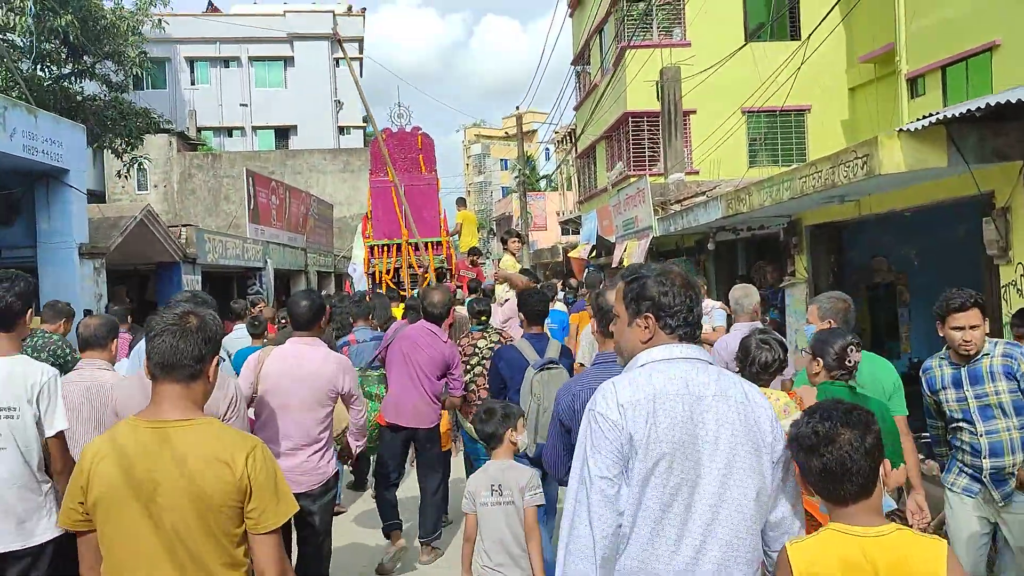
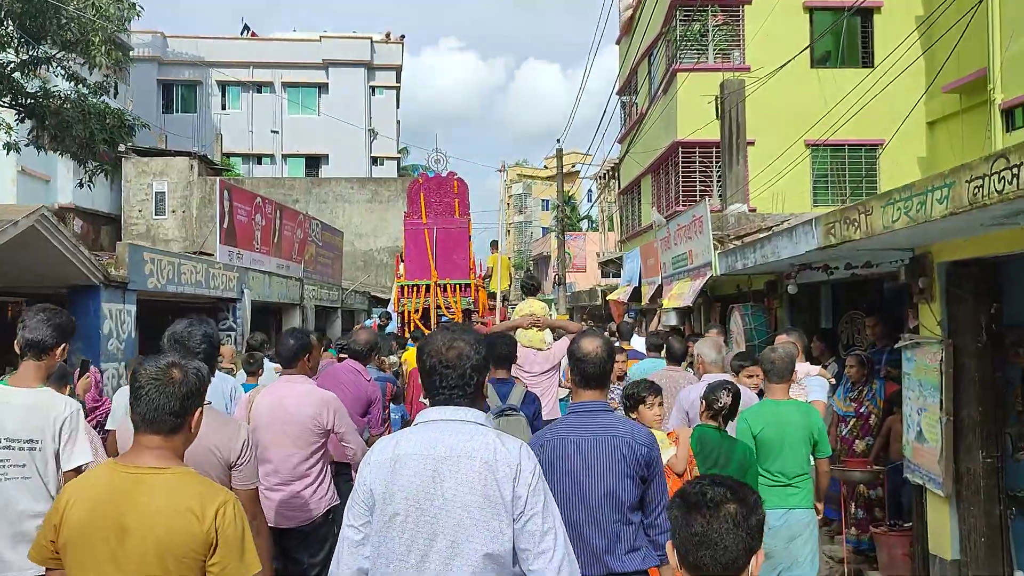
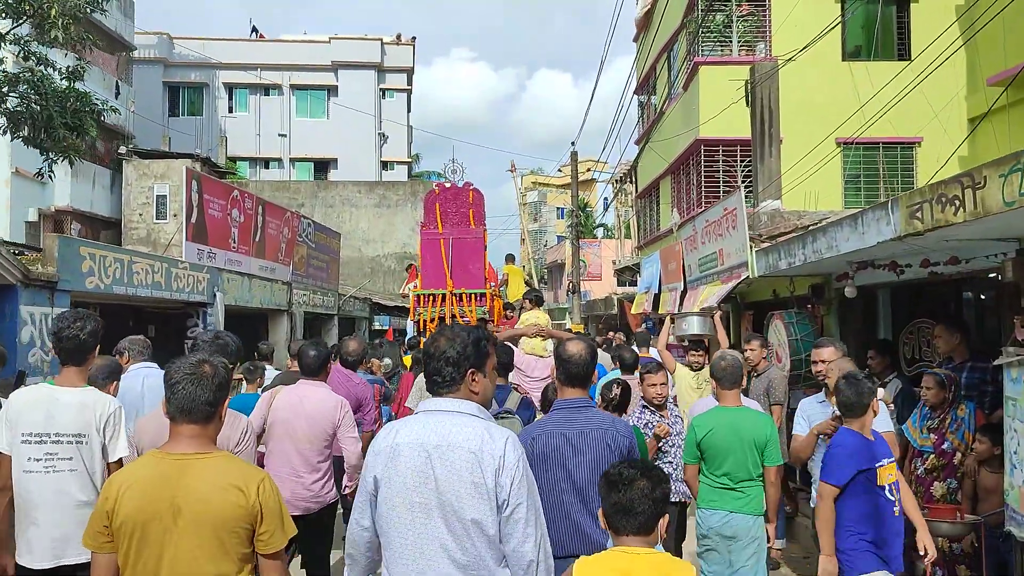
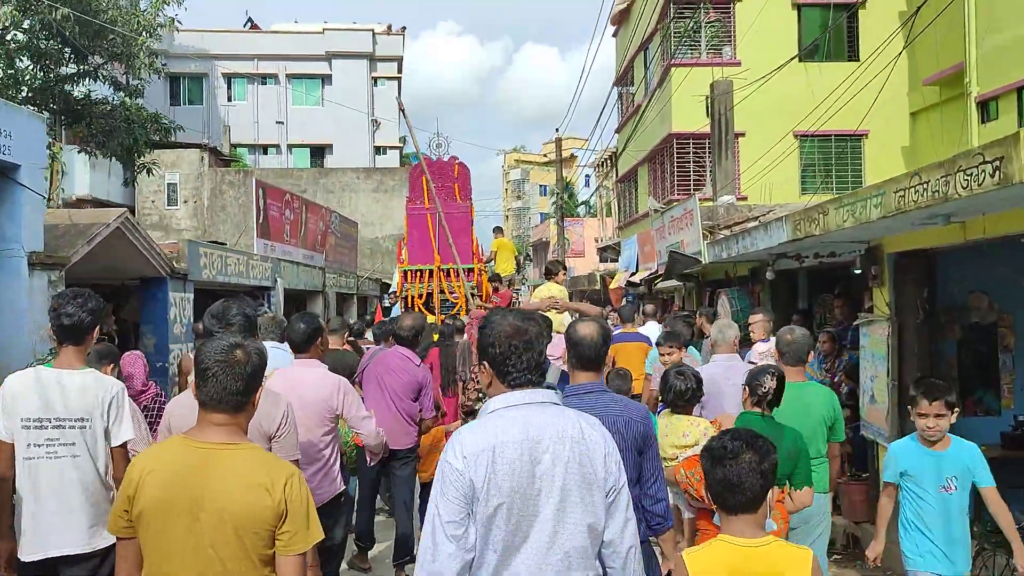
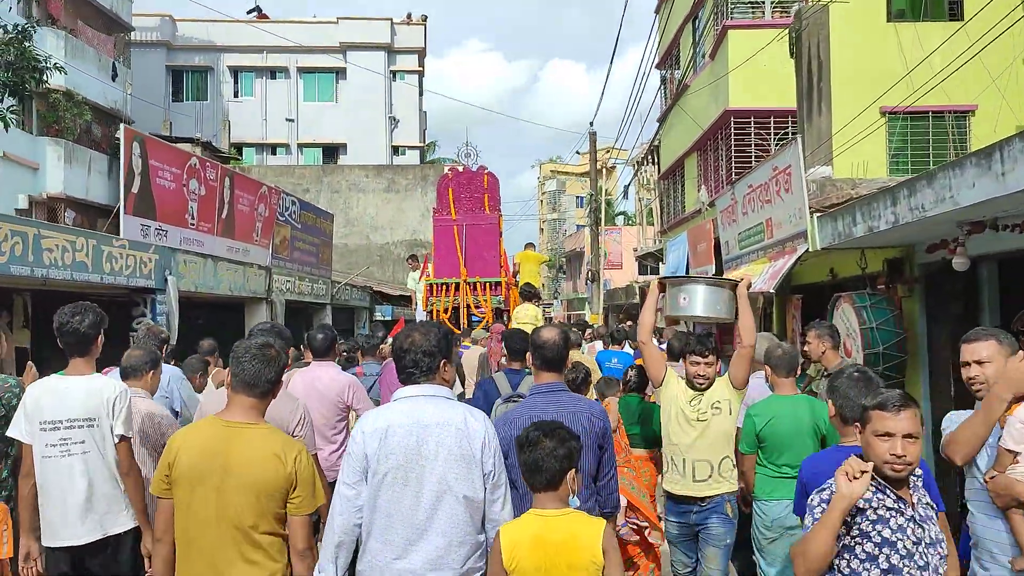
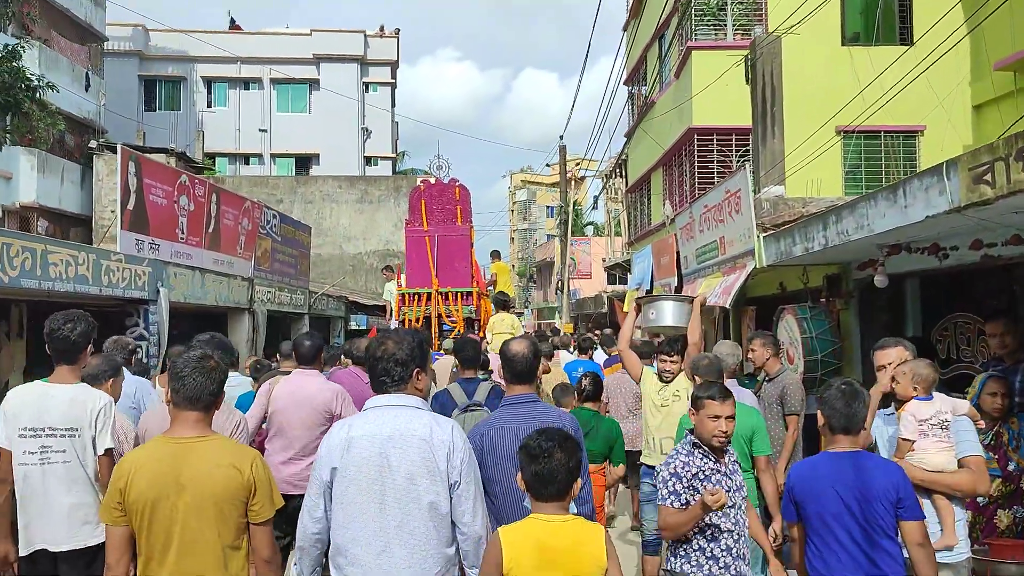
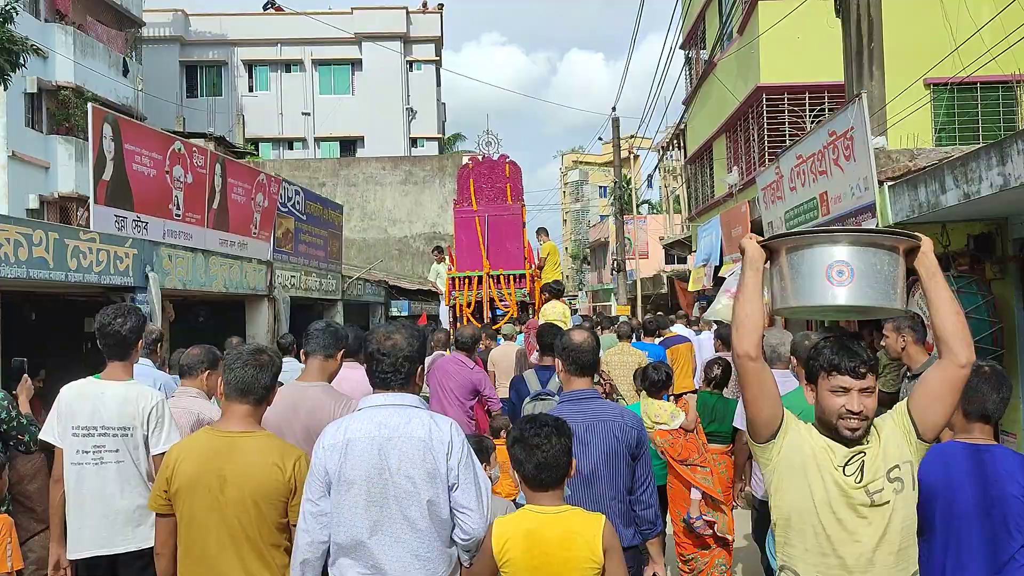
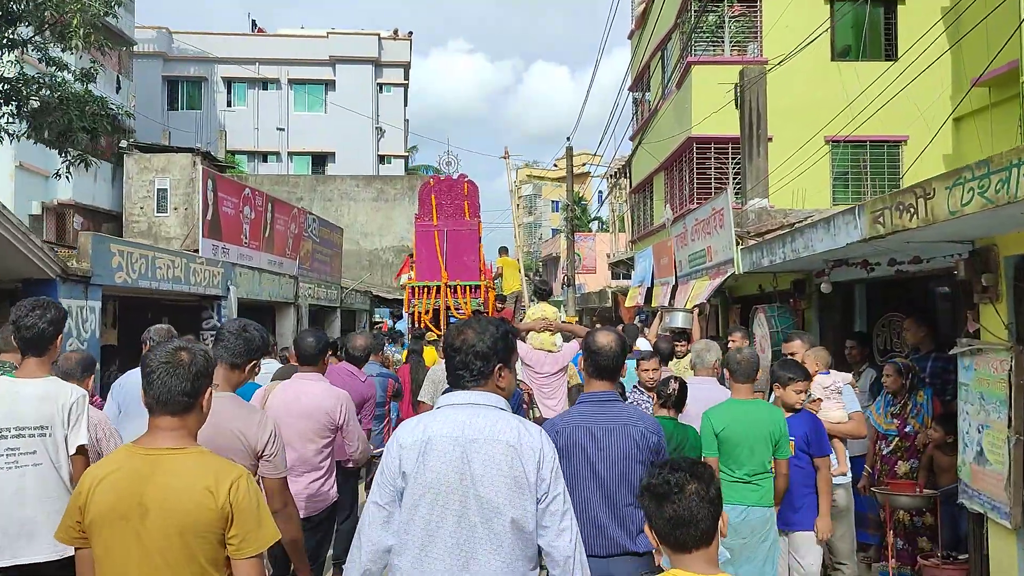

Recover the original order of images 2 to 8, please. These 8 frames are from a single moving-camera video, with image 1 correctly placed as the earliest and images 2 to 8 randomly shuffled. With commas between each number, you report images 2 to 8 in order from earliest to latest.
4, 2, 8, 3, 6, 5, 7
